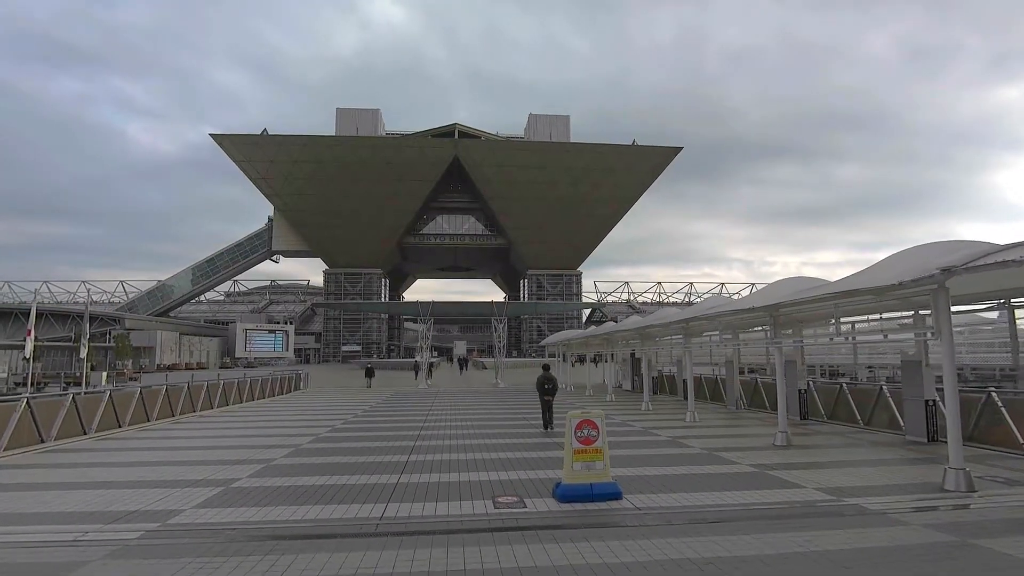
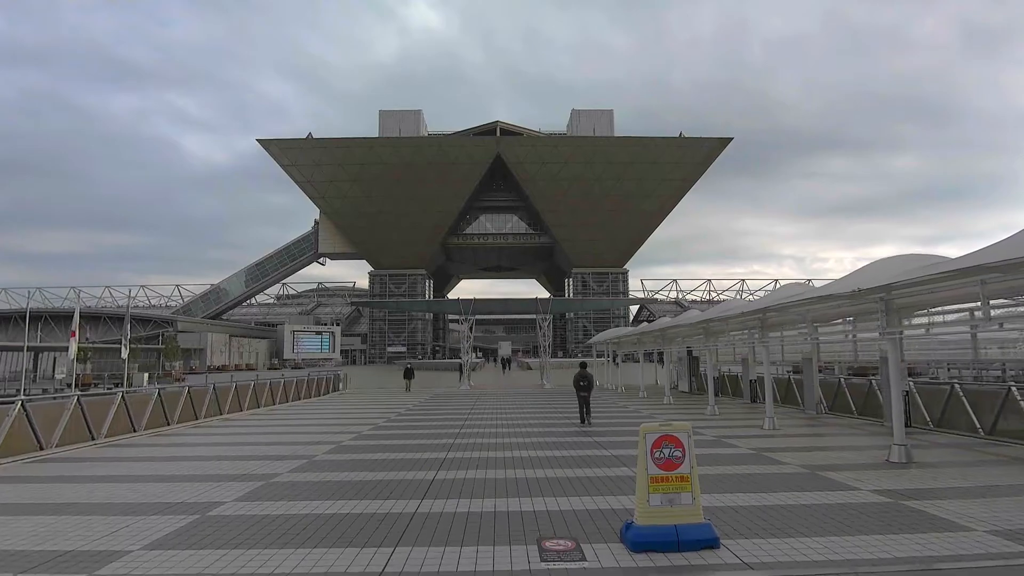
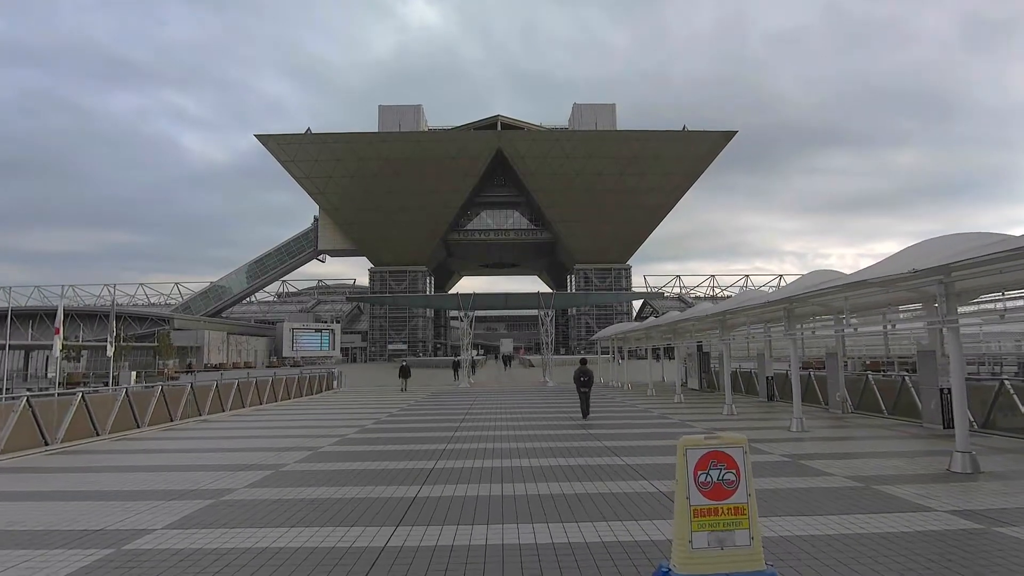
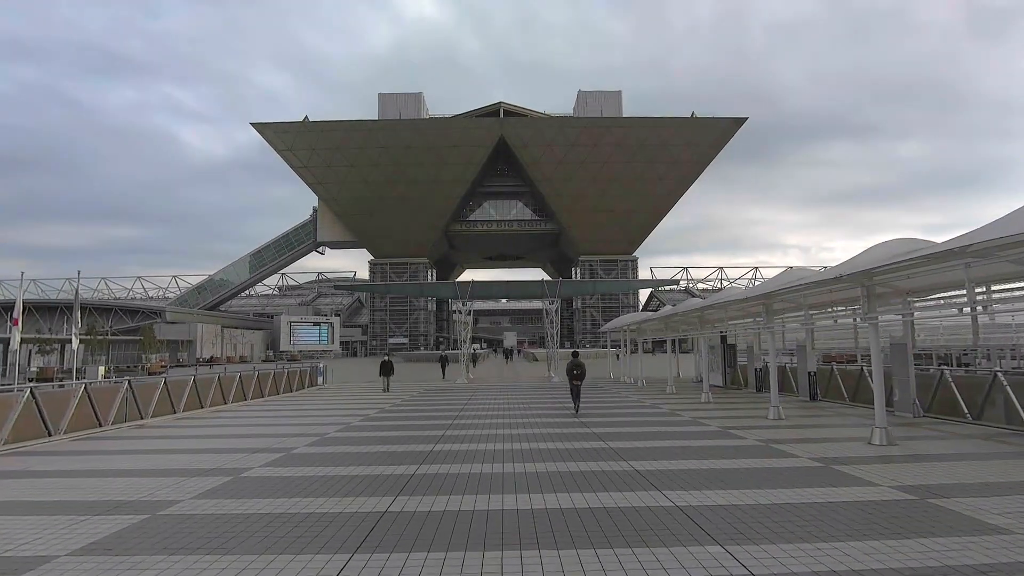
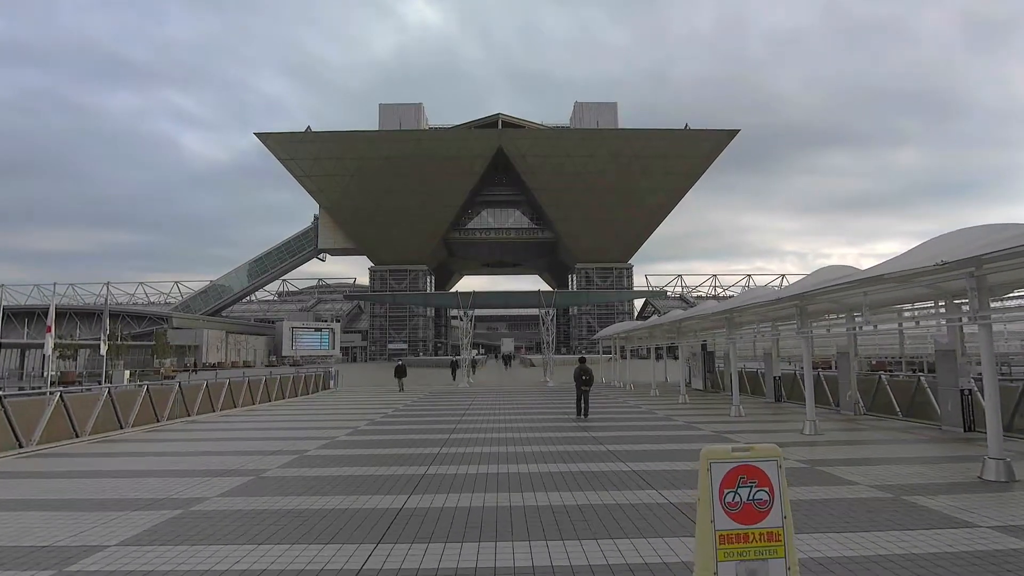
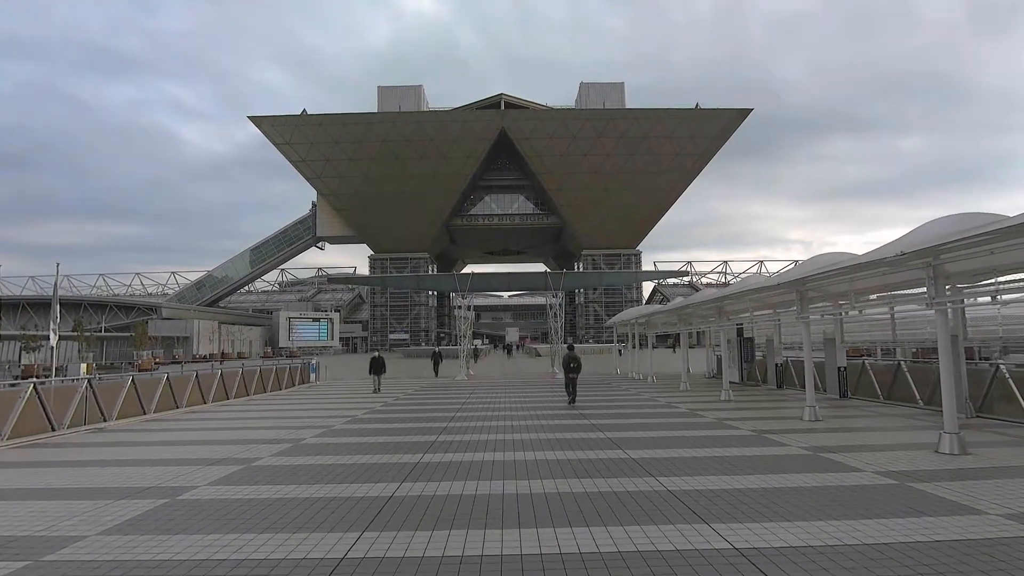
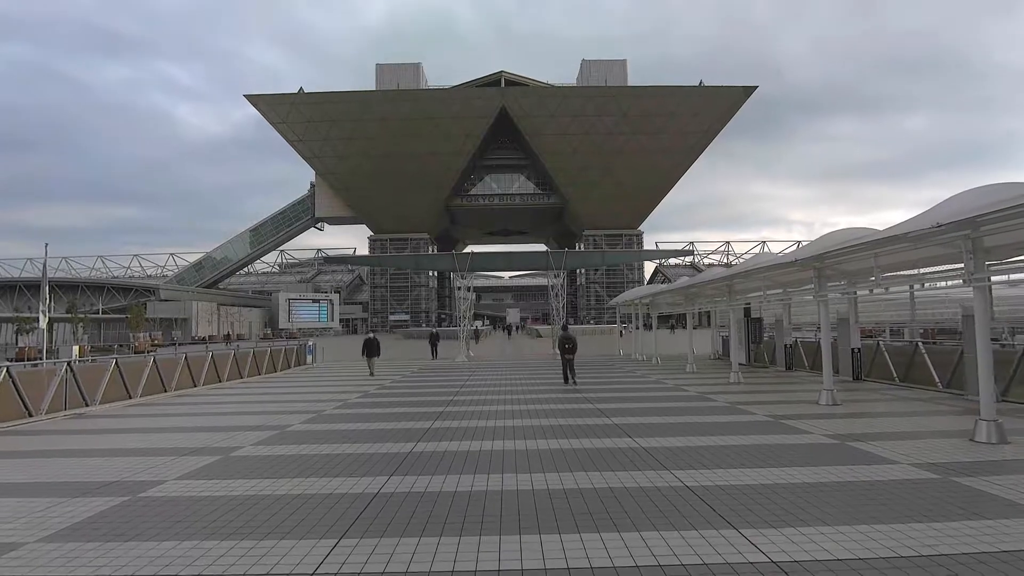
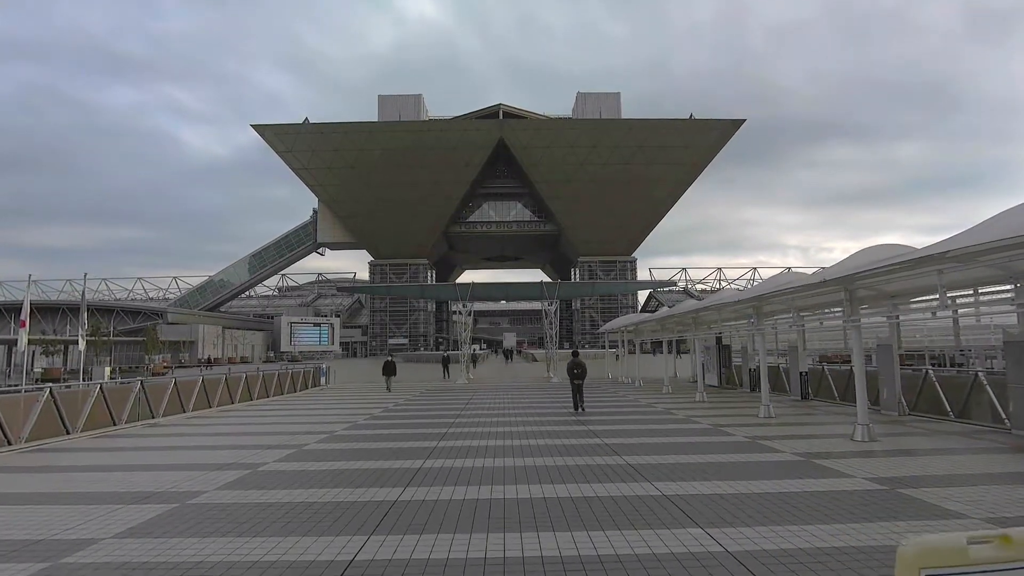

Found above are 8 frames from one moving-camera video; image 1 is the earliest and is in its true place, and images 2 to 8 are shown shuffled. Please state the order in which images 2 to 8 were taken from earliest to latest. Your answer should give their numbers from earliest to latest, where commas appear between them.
2, 3, 5, 8, 4, 6, 7
